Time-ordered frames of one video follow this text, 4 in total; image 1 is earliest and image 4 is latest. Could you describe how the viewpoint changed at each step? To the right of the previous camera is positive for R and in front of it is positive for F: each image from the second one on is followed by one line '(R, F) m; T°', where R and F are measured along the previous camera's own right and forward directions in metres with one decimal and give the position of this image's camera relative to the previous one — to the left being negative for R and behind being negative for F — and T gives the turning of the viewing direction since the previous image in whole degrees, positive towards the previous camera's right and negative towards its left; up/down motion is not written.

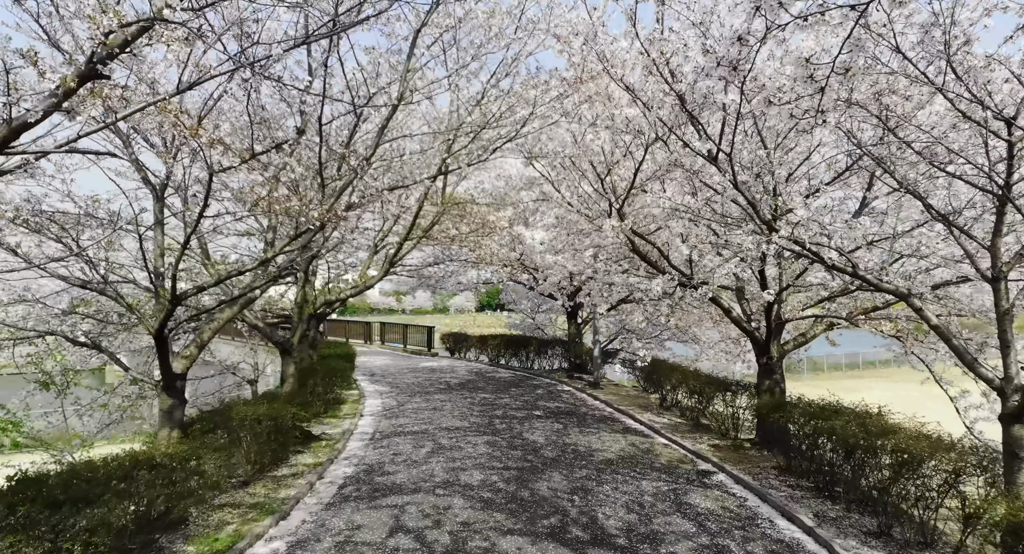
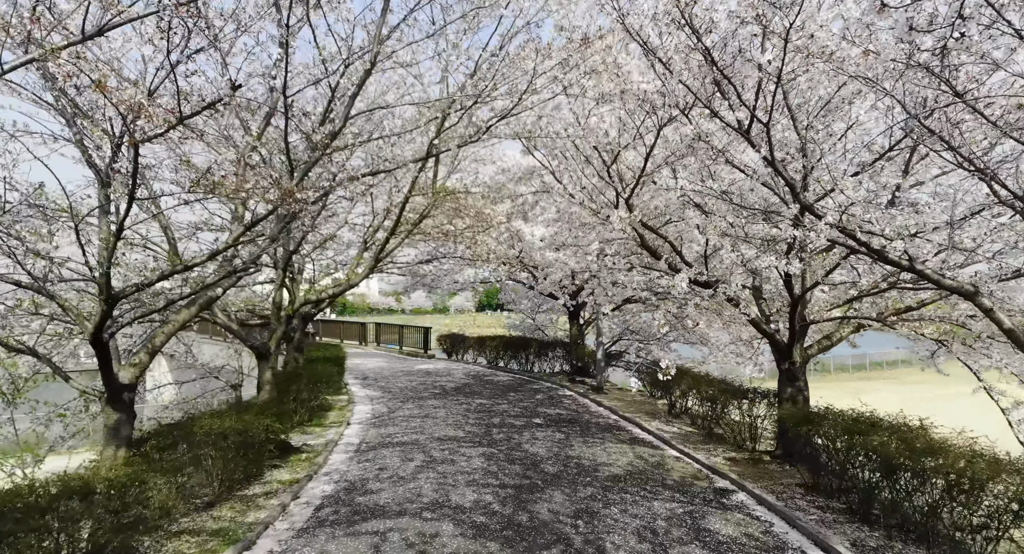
(0.0, +0.9) m; 0°
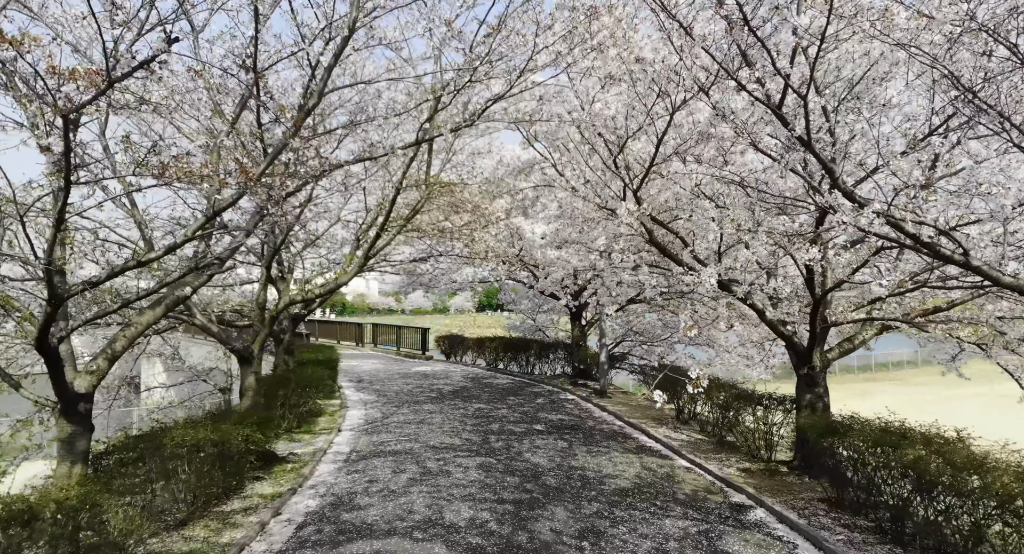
(0.0, +0.6) m; 0°
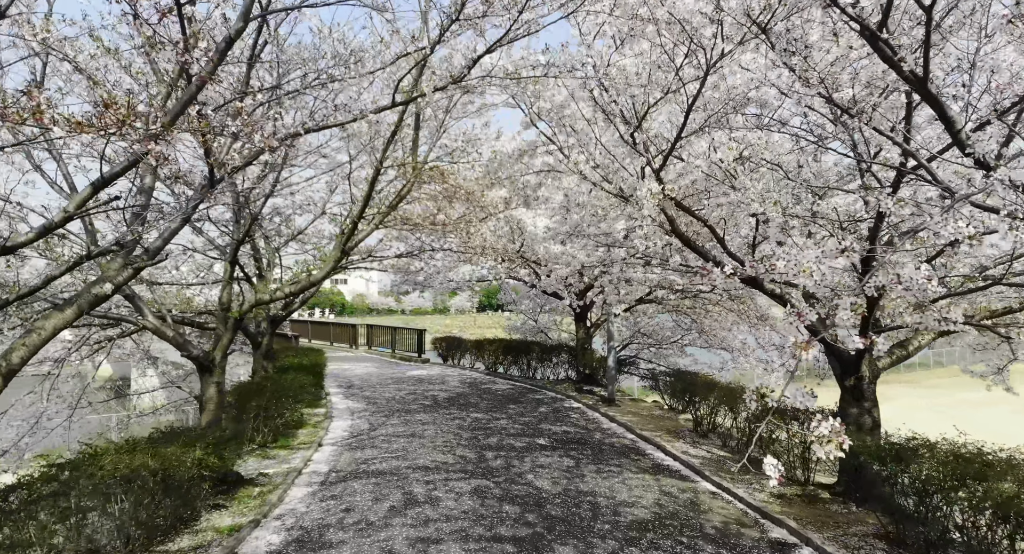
(0.0, +1.1) m; 0°
